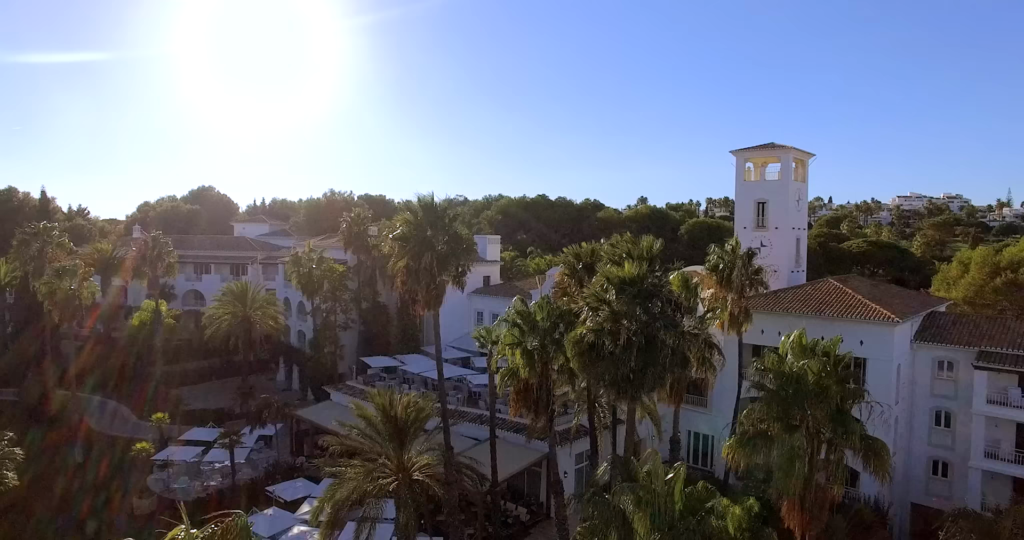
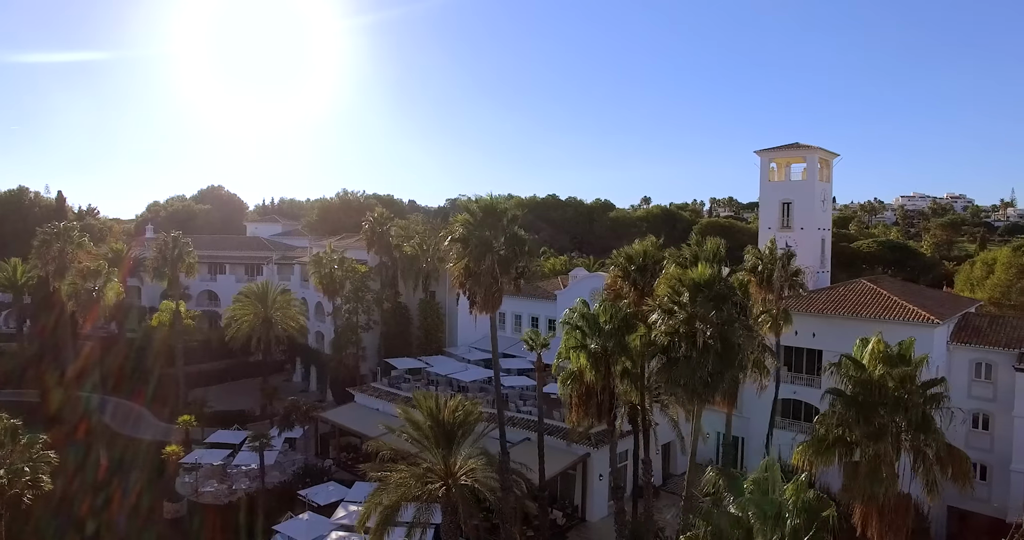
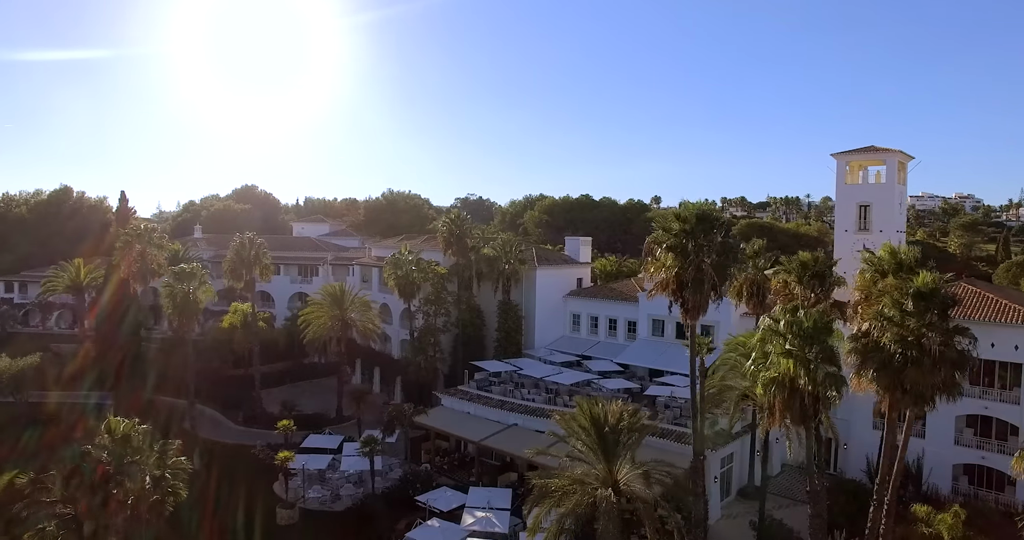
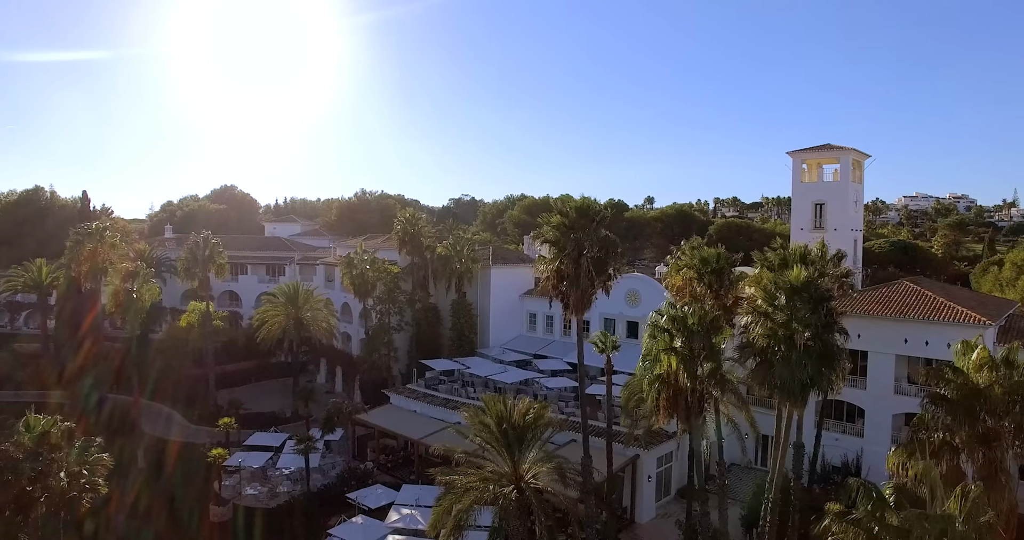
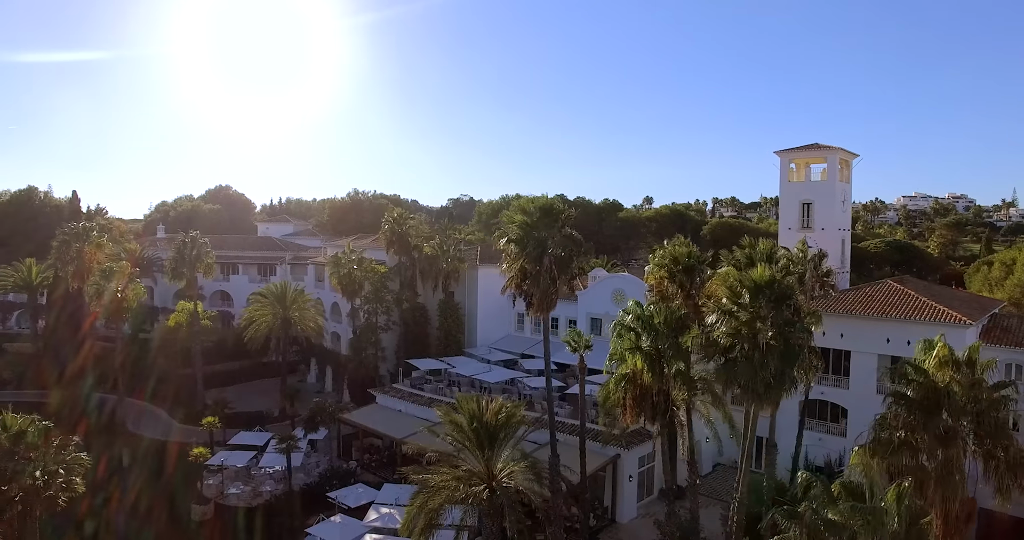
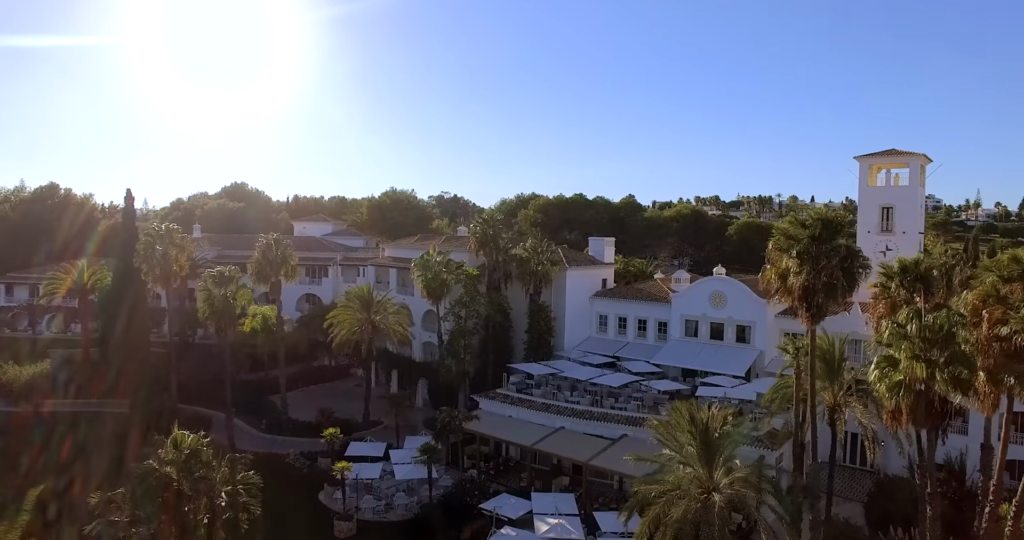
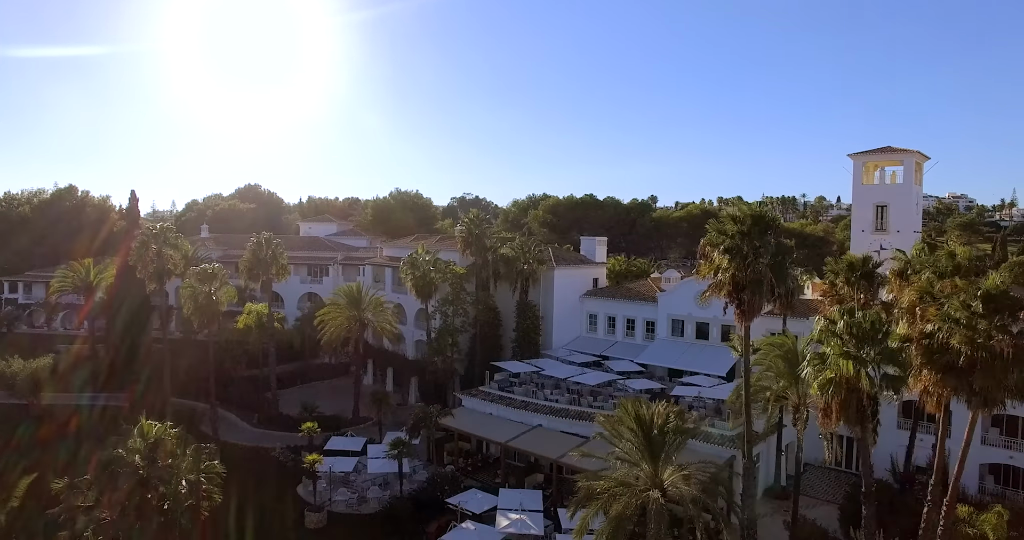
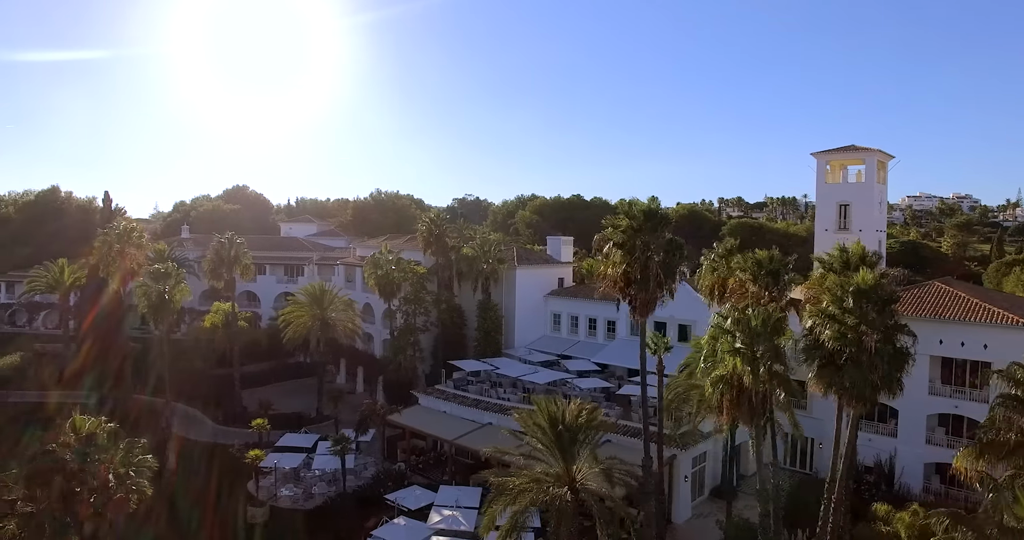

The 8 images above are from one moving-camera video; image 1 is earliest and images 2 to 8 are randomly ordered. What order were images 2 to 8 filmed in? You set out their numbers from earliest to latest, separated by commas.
2, 5, 4, 8, 3, 7, 6
